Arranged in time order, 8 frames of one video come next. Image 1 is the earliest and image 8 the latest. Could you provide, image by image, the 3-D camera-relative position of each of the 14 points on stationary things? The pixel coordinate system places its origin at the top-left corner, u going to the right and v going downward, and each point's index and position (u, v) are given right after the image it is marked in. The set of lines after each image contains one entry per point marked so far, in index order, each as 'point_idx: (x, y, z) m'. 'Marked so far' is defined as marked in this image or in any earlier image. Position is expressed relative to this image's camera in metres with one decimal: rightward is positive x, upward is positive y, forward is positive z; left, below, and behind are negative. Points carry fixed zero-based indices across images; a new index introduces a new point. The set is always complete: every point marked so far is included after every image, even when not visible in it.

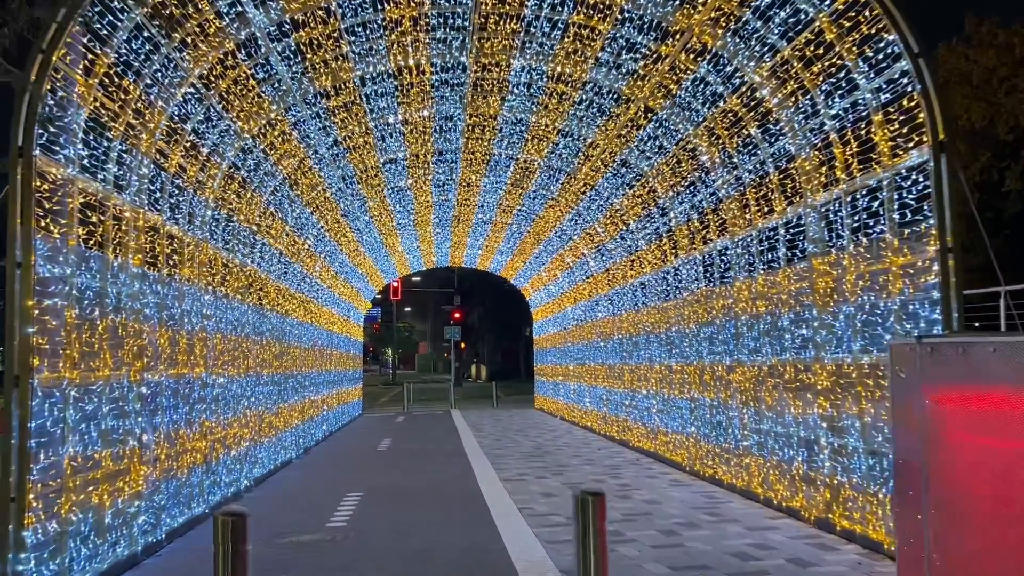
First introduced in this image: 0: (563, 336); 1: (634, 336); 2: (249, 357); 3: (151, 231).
0: (+1.2, -1.1, +19.6) m
1: (+1.9, -0.7, +12.7) m
2: (-3.1, -0.8, +9.9) m
3: (-2.9, +0.4, +6.6) m
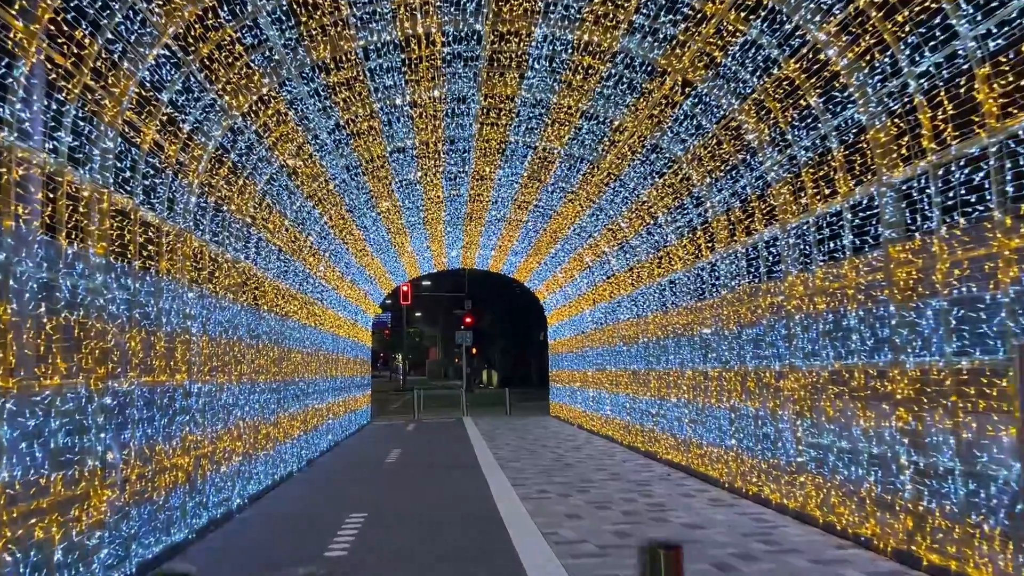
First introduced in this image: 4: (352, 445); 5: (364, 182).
0: (+1.5, -1.2, +18.6) m
1: (+2.1, -0.7, +11.7) m
2: (-2.9, -0.8, +9.0) m
3: (-2.7, +0.5, +5.7) m
4: (-3.1, -3.0, +15.9) m
5: (-2.1, +1.5, +12.0) m
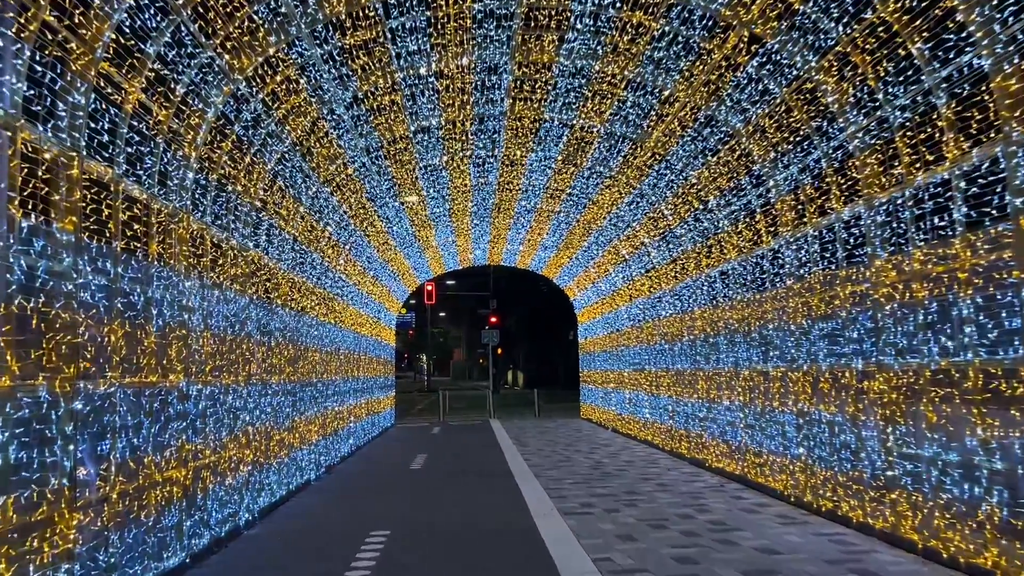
0: (+2.2, -1.1, +17.6) m
1: (+2.6, -0.6, +10.7) m
2: (-2.5, -0.7, +8.1) m
3: (-2.4, +0.6, +4.8) m
4: (-2.5, -2.9, +15.1) m
5: (-1.7, +1.6, +11.1) m
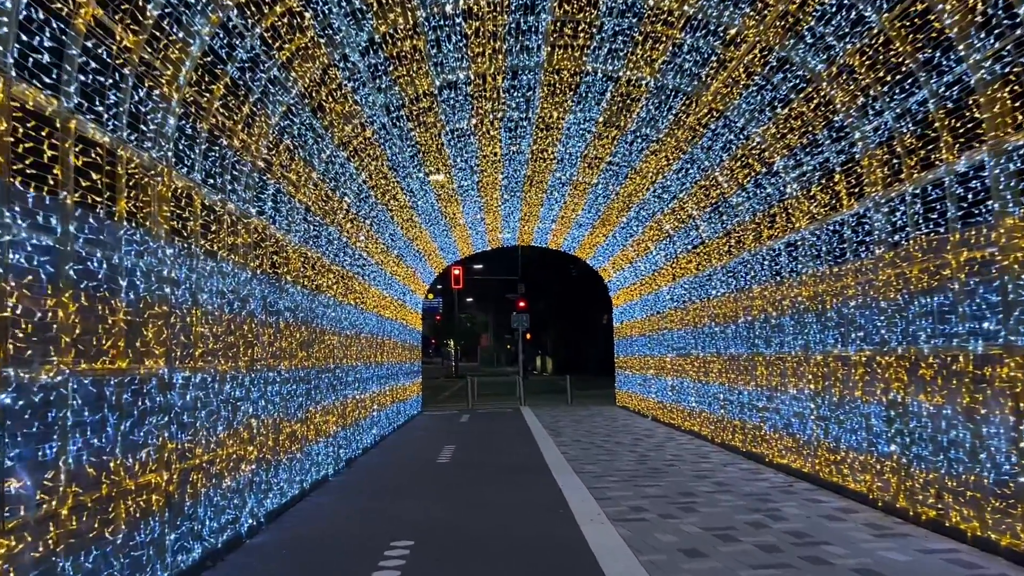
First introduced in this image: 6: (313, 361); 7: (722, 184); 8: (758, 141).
0: (+2.8, -0.7, +16.5) m
1: (+3.0, -0.3, +9.5) m
2: (-2.2, -0.5, +7.1) m
3: (-2.2, +0.8, +3.8) m
4: (-1.9, -2.6, +14.1) m
5: (-1.2, +1.9, +10.1) m
6: (-2.2, -0.8, +9.2) m
7: (+2.6, +1.3, +10.5) m
8: (+2.6, +1.6, +8.8) m
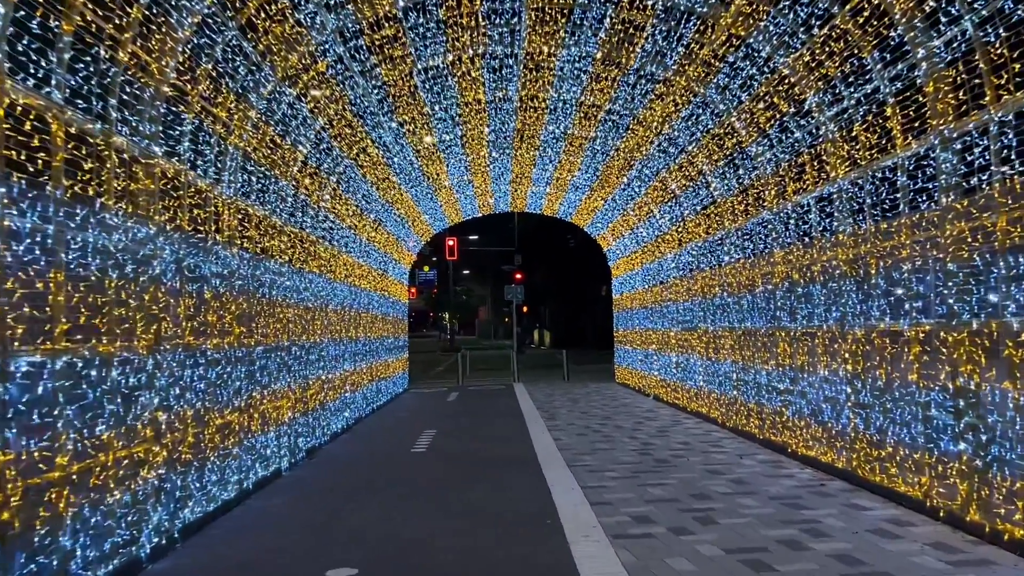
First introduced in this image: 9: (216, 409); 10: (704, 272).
0: (+2.6, -0.1, +15.1) m
1: (+2.8, 0.0, +8.1) m
2: (-2.3, -0.2, +5.7) m
3: (-2.3, +0.9, +2.3) m
4: (-2.1, -2.1, +12.7) m
5: (-1.4, +2.3, +8.6) m
6: (-2.4, -0.5, +7.8) m
7: (+2.5, +1.7, +9.0) m
8: (+2.4, +1.9, +7.4) m
9: (-2.3, -0.9, +6.6) m
10: (+2.7, +0.2, +11.8) m
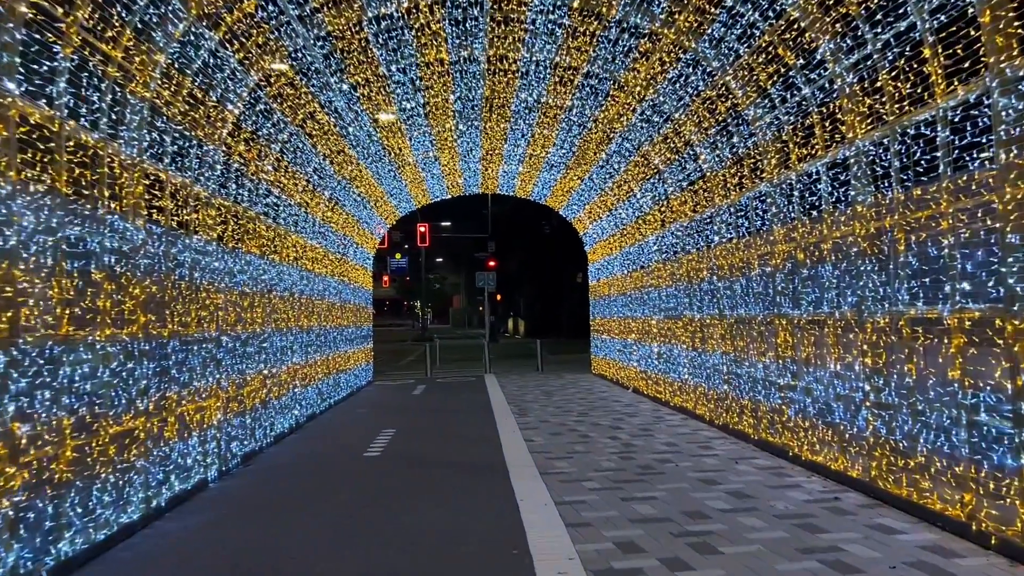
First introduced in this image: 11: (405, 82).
0: (+2.1, +0.2, +14.0) m
1: (+2.5, +0.2, +7.1) m
2: (-2.6, -0.1, +4.5) m
3: (-2.5, +1.0, +1.1) m
4: (-2.5, -1.9, +11.6) m
5: (-1.7, +2.4, +7.4) m
6: (-2.7, -0.3, +6.6) m
7: (+2.1, +1.9, +7.9) m
8: (+2.1, +2.0, +6.3) m
9: (-2.6, -0.8, +5.4) m
10: (+2.3, +0.4, +10.8) m
11: (-1.3, +2.5, +10.2) m
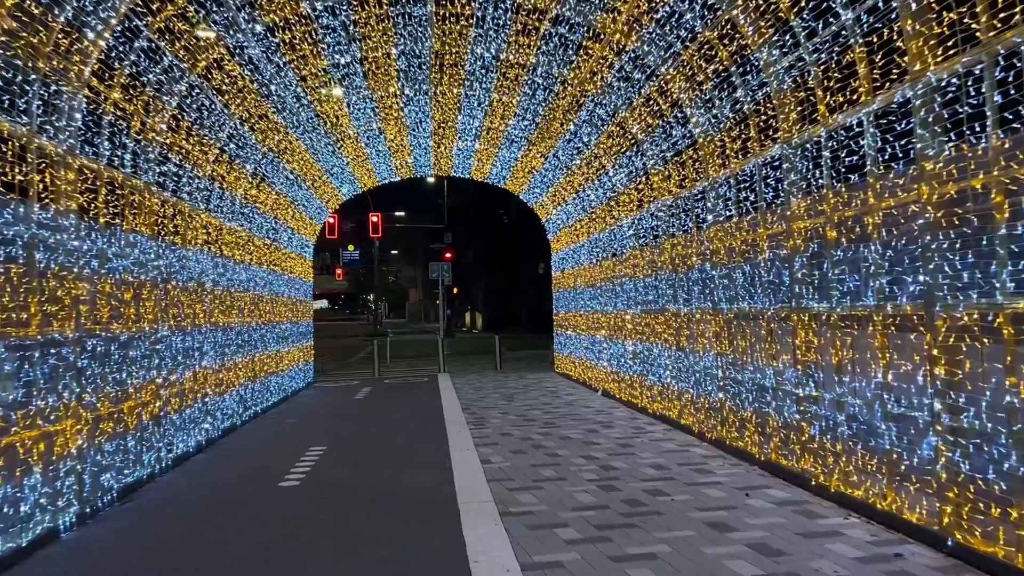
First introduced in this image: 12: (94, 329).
0: (+1.5, +0.3, +12.4) m
1: (+2.2, +0.3, +5.5) m
2: (-2.8, 0.0, +2.7) m
3: (-2.5, +1.0, -0.7) m
4: (-3.1, -1.8, +9.8) m
5: (-2.1, +2.5, +5.6) m
6: (-3.0, -0.2, +4.8) m
7: (+1.8, +2.0, +6.3) m
8: (+1.8, +2.1, +4.7) m
9: (-2.8, -0.7, +3.5) m
10: (+1.8, +0.5, +9.2) m
11: (-1.8, +2.6, +8.4) m
12: (-3.1, -0.3, +6.2) m
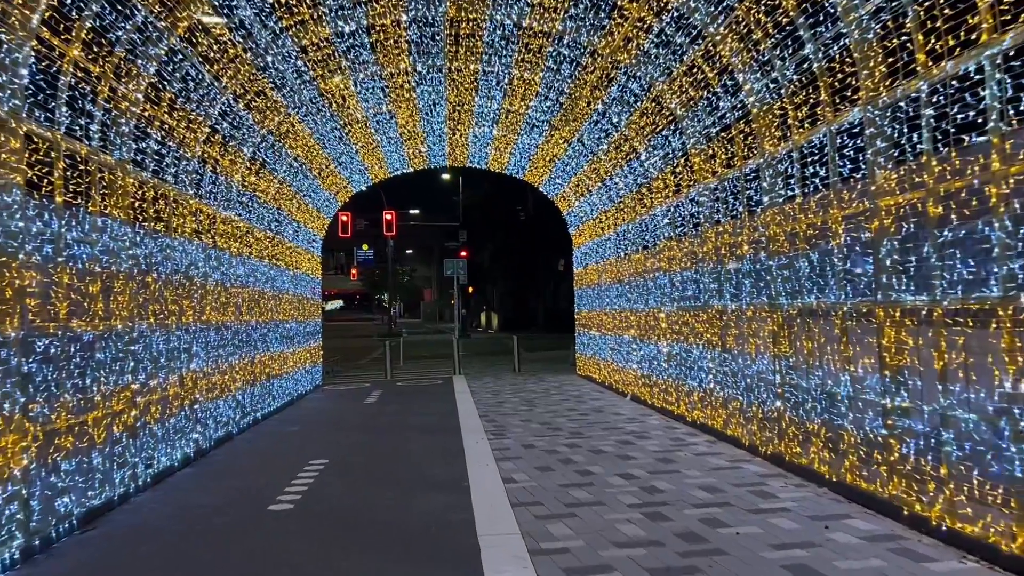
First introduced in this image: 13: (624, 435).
0: (+1.8, +0.4, +11.4) m
1: (+2.4, +0.3, +4.4) m
2: (-2.6, 0.0, +1.7) m
3: (-2.4, +1.1, -1.7) m
4: (-2.8, -1.7, +8.8) m
5: (-1.9, +2.6, +4.6) m
6: (-2.8, -0.2, +3.8) m
7: (+1.9, +2.0, +5.3) m
8: (+2.0, +2.2, +3.6) m
9: (-2.7, -0.7, +2.6) m
10: (+2.0, +0.6, +8.1) m
11: (-1.6, +2.7, +7.5) m
12: (-2.9, -0.2, +5.2) m
13: (+1.2, -1.6, +8.8) m
